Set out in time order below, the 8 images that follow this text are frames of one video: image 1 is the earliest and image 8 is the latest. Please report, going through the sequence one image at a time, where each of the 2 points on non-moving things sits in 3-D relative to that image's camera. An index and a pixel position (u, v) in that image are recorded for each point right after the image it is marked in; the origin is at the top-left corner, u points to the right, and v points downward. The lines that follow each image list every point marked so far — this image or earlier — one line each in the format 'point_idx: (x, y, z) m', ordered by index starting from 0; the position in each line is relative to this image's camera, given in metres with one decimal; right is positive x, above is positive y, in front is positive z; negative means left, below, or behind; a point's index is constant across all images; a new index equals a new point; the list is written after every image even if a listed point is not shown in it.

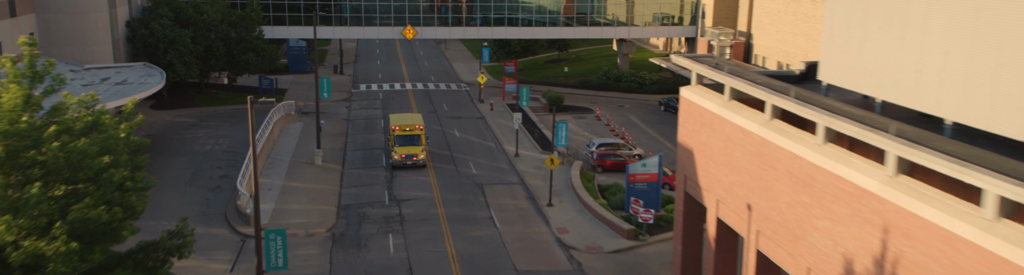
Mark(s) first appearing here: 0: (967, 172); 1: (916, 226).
0: (+7.1, -0.6, +12.6) m
1: (+7.0, -1.6, +13.8) m
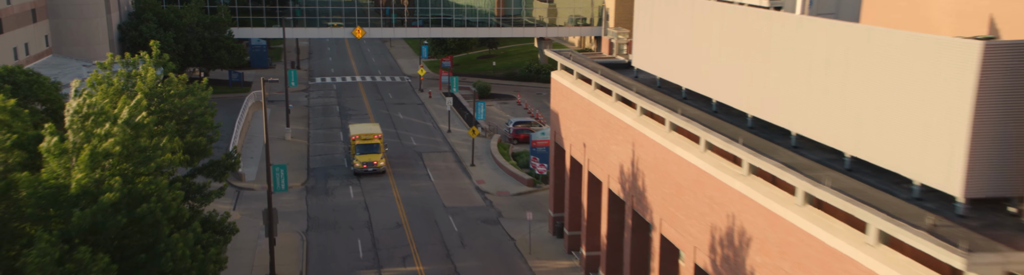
0: (+4.4, +0.9, +26.0) m
1: (+4.3, -0.1, +27.3) m
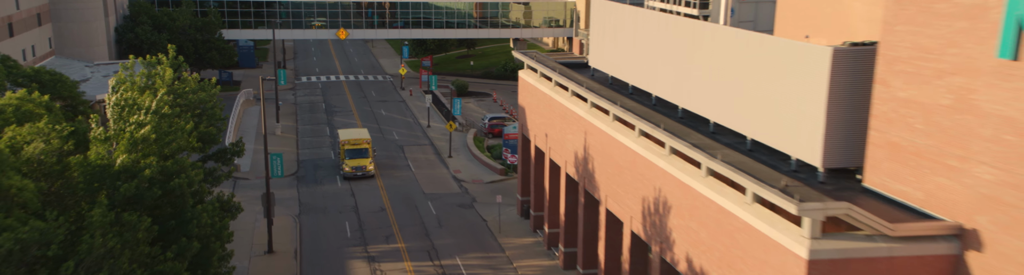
0: (+3.2, +1.3, +30.9) m
1: (+3.0, +0.3, +32.2) m
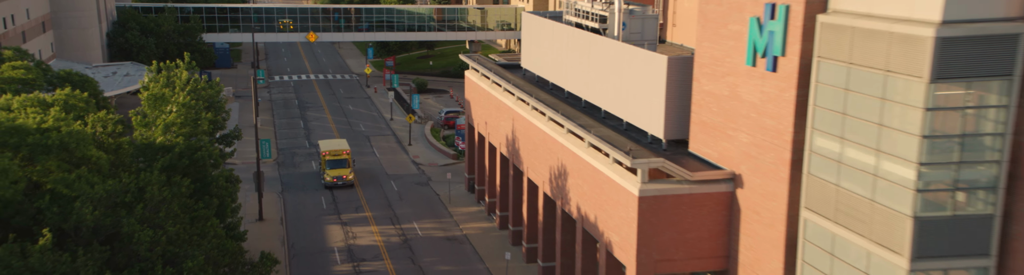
0: (+0.5, +2.0, +40.5) m
1: (+0.2, +1.0, +41.8) m
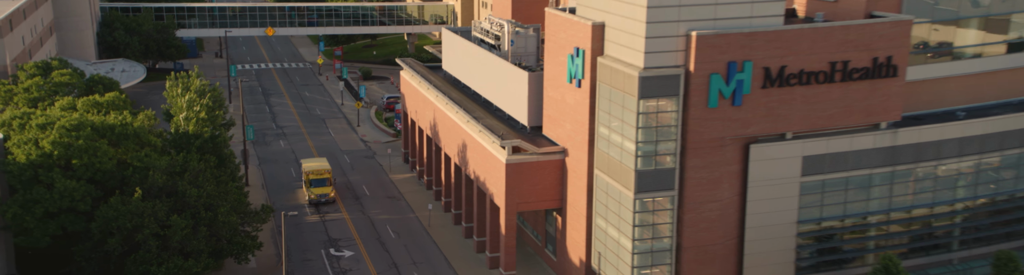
0: (-4.9, +3.0, +57.1) m
1: (-5.2, +2.0, +58.4) m
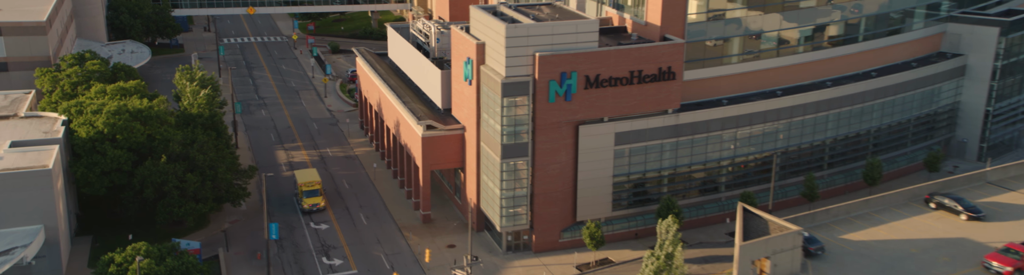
0: (-11.5, +5.2, +75.3) m
1: (-11.8, +4.3, +76.6) m
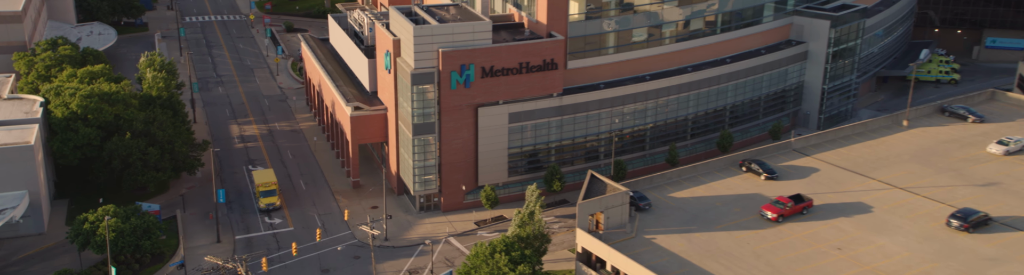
0: (-19.2, +7.6, +86.0) m
1: (-19.6, +6.8, +87.3) m
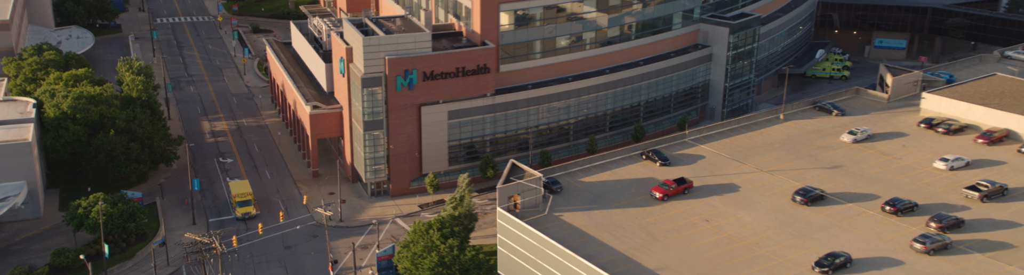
0: (-25.5, +8.2, +95.4) m
1: (-25.9, +7.4, +96.8) m
